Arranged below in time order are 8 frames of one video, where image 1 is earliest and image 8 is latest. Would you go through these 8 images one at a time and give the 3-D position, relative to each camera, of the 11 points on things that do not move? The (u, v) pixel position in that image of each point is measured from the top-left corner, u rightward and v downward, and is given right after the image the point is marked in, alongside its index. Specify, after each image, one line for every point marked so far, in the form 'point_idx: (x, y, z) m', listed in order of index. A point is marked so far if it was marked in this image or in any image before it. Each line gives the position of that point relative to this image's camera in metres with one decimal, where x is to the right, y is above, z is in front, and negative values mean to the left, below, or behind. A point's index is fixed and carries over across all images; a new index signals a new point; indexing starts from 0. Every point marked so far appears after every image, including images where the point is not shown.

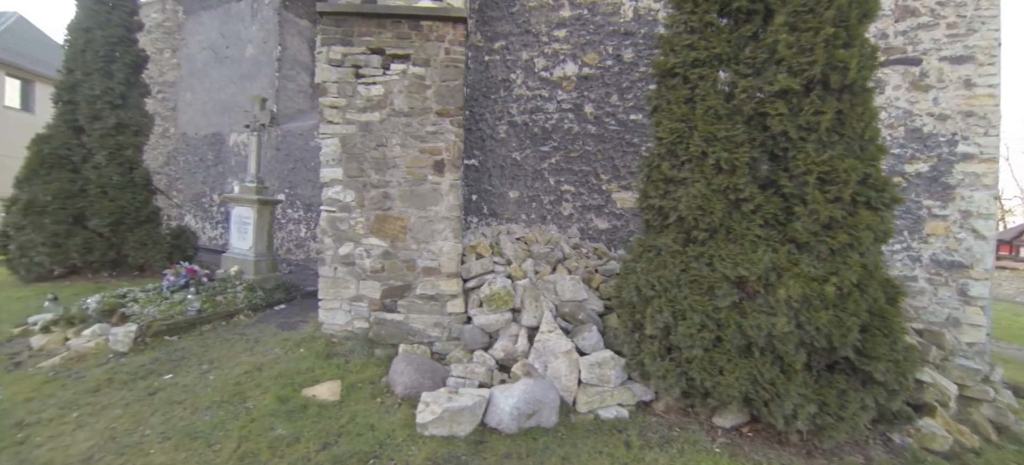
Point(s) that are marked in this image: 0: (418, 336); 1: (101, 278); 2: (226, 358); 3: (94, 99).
0: (-0.9, -1.0, +3.6) m
1: (-5.6, -0.6, +5.1) m
2: (-2.5, -1.1, +3.1) m
3: (-5.9, +1.9, +5.3) m
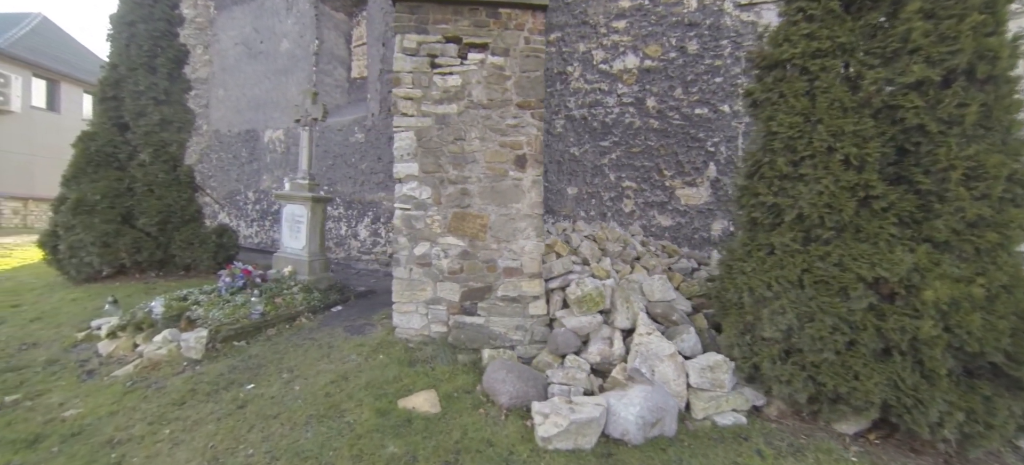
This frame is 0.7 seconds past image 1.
0: (-0.1, -1.0, +3.4) m
1: (-4.9, -0.6, +4.9) m
2: (-1.7, -1.1, +3.0) m
3: (-5.2, +1.9, +5.0) m
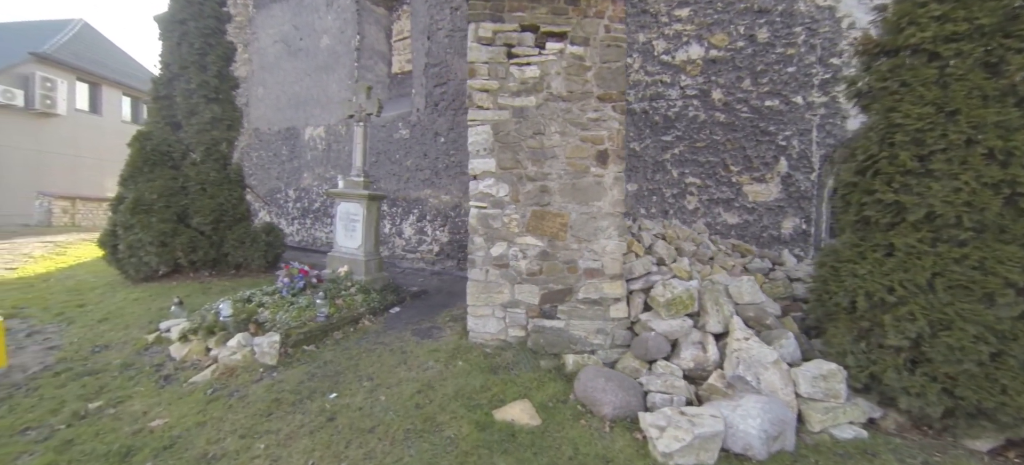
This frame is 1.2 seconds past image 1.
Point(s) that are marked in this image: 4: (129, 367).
0: (+0.6, -1.0, +3.3) m
1: (-4.1, -0.6, +4.9) m
2: (-1.0, -1.1, +2.8) m
3: (-4.4, +1.9, +5.0) m
4: (-3.1, -1.1, +2.9) m
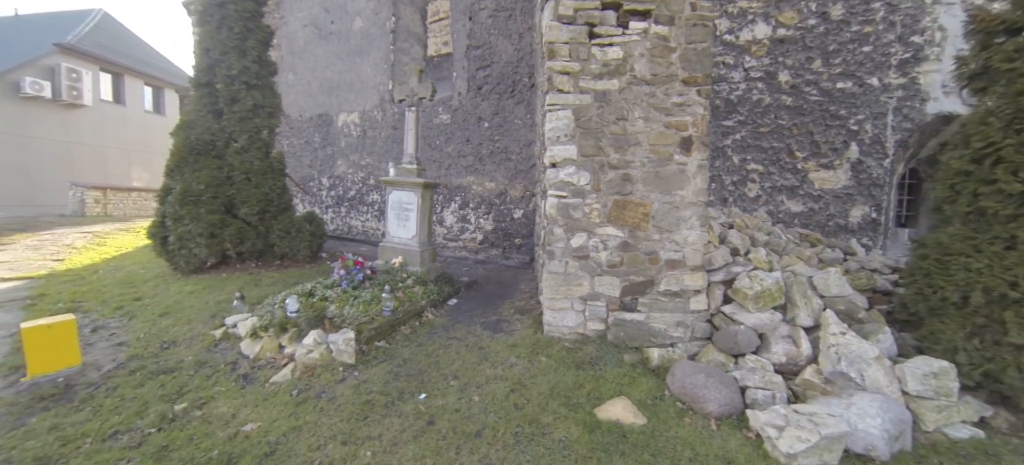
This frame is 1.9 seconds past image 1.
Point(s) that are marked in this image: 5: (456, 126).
0: (+1.3, -0.9, +3.2) m
1: (-3.4, -0.5, +4.8) m
2: (-0.3, -1.0, +2.8) m
3: (-3.7, +2.1, +4.8) m
4: (-2.4, -1.0, +2.9) m
5: (-0.9, +1.7, +5.9) m
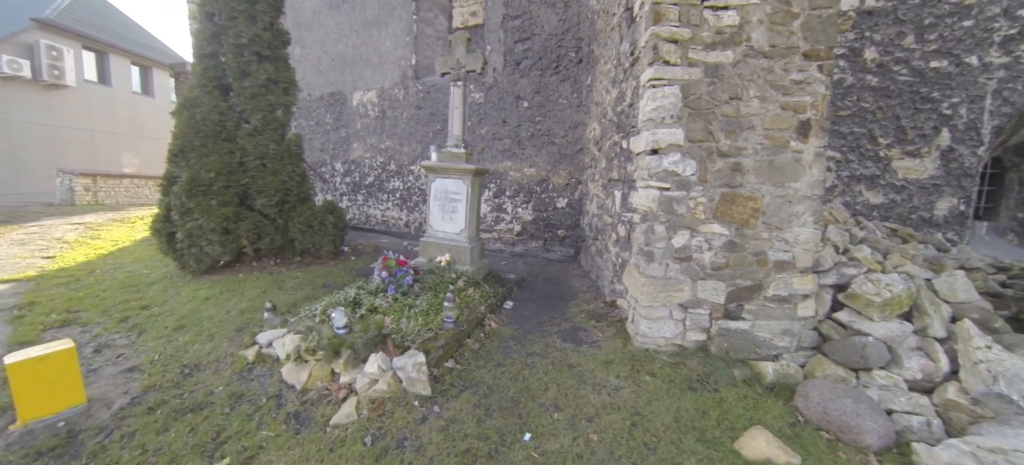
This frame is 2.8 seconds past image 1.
0: (+2.0, -0.9, +2.8) m
1: (-2.8, -0.4, +4.2) m
2: (+0.4, -1.0, +2.3) m
3: (-3.1, +2.1, +4.1) m
4: (-1.7, -1.0, +2.4) m
5: (-0.3, +1.8, +5.3) m
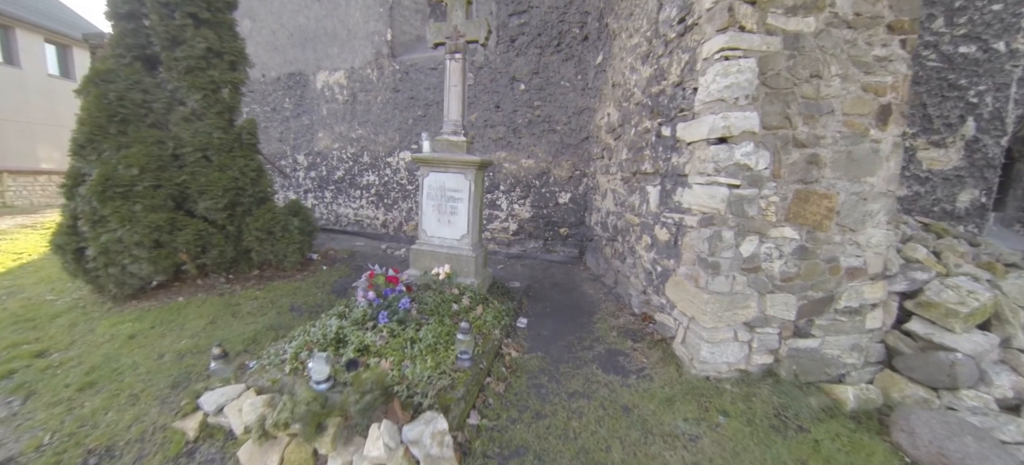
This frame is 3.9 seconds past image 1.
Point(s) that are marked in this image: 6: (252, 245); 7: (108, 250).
0: (+2.2, -0.9, +2.4) m
1: (-2.7, -0.5, +3.4) m
2: (+0.6, -1.1, +1.8) m
3: (-3.1, +2.0, +3.2) m
4: (-1.5, -1.2, +1.7) m
5: (-0.4, +1.8, +4.7) m
6: (-2.5, -0.1, +3.6) m
7: (-3.3, -0.1, +3.0) m
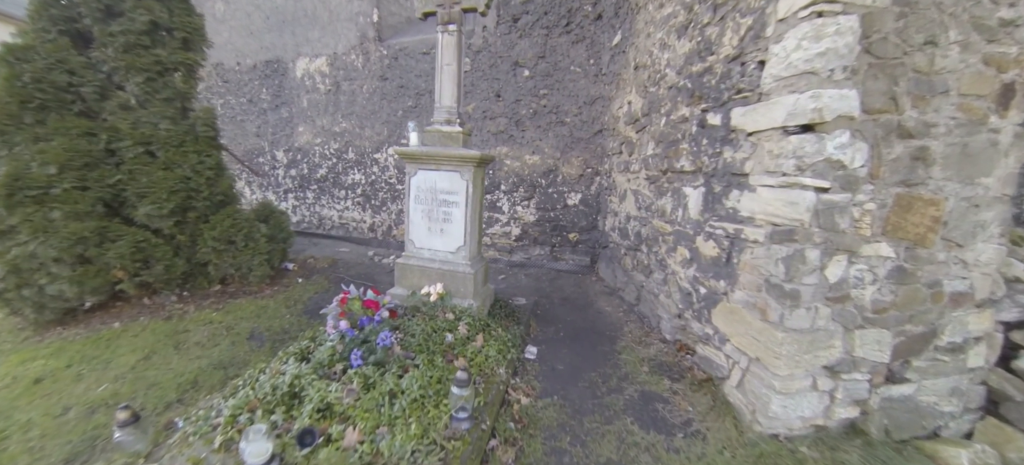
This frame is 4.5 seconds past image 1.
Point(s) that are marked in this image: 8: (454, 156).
0: (+2.2, -1.0, +1.9) m
1: (-2.7, -0.6, +2.8) m
2: (+0.7, -1.2, +1.3) m
3: (-3.0, +1.9, +2.6) m
4: (-1.4, -1.2, +1.1) m
5: (-0.4, +1.8, +4.1) m
6: (-2.5, -0.2, +3.0) m
7: (-3.2, -0.2, +2.4) m
8: (-0.4, +0.5, +2.5) m
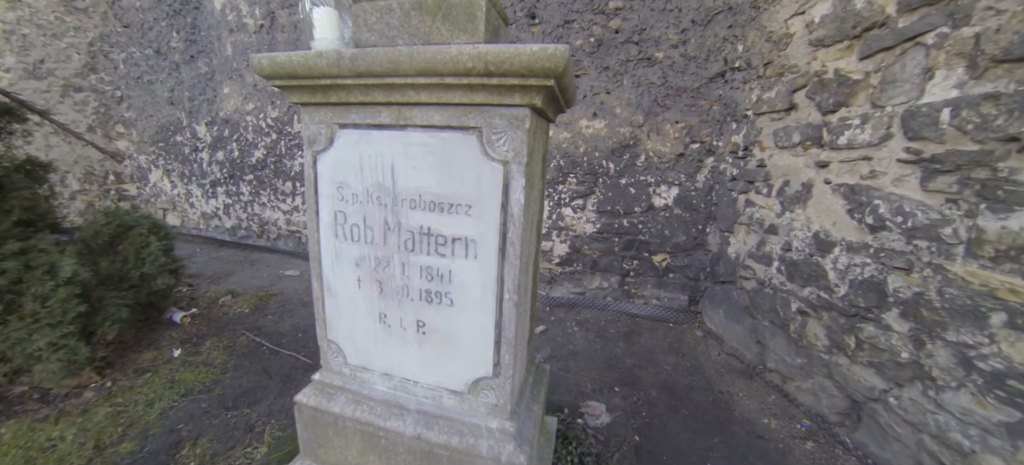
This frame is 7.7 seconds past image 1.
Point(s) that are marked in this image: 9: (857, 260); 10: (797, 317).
0: (+2.5, -1.2, +0.3) m
1: (-2.4, -0.8, +1.2) m
2: (+1.0, -1.5, -0.3) m
3: (-2.8, +1.7, +0.8) m
4: (-1.1, -1.5, -0.5) m
5: (-0.1, +1.6, +2.3) m
6: (-2.2, -0.4, +1.3) m
7: (-2.9, -0.5, +0.7) m
8: (-0.1, +0.3, +0.8) m
9: (+1.4, -0.1, +1.4) m
10: (+1.3, -0.4, +1.7) m
